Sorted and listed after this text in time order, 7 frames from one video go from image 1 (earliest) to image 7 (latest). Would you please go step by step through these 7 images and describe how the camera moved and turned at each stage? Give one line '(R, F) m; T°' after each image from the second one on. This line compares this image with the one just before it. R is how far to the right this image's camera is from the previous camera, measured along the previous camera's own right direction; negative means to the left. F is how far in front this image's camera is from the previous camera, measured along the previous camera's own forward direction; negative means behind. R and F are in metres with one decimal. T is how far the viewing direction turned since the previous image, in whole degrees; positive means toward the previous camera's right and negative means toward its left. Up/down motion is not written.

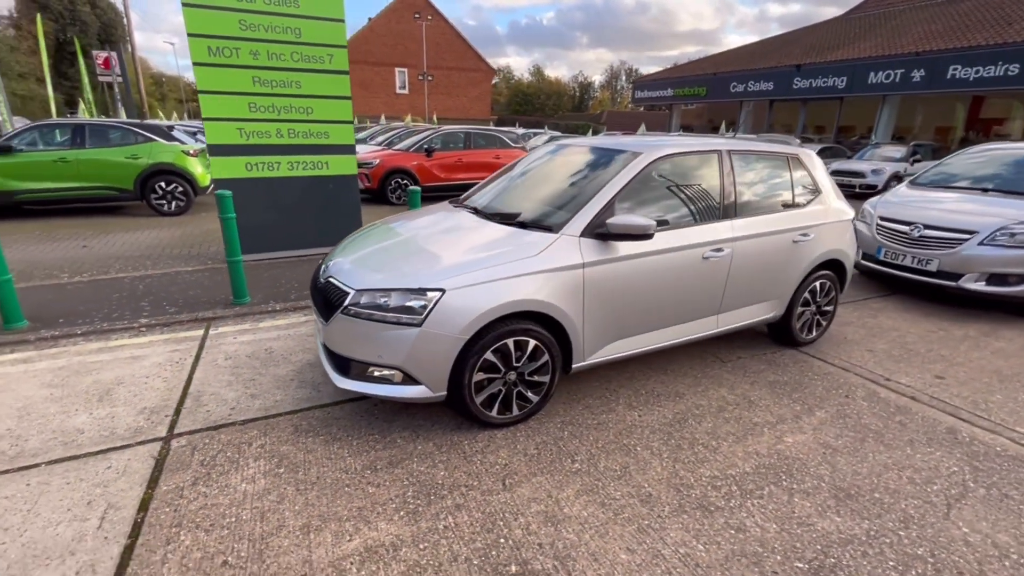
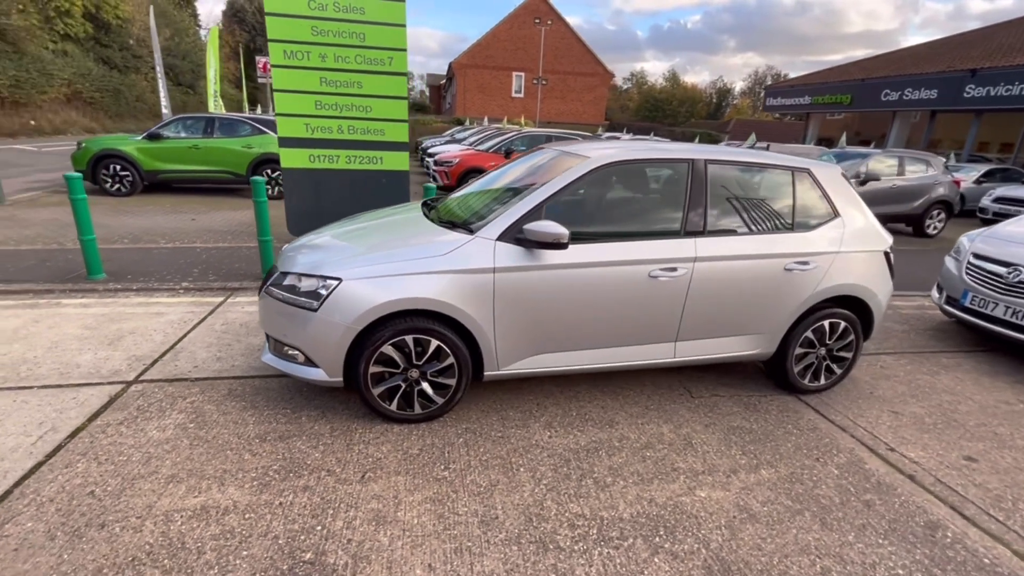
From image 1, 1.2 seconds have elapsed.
(+1.3, +0.2) m; -13°
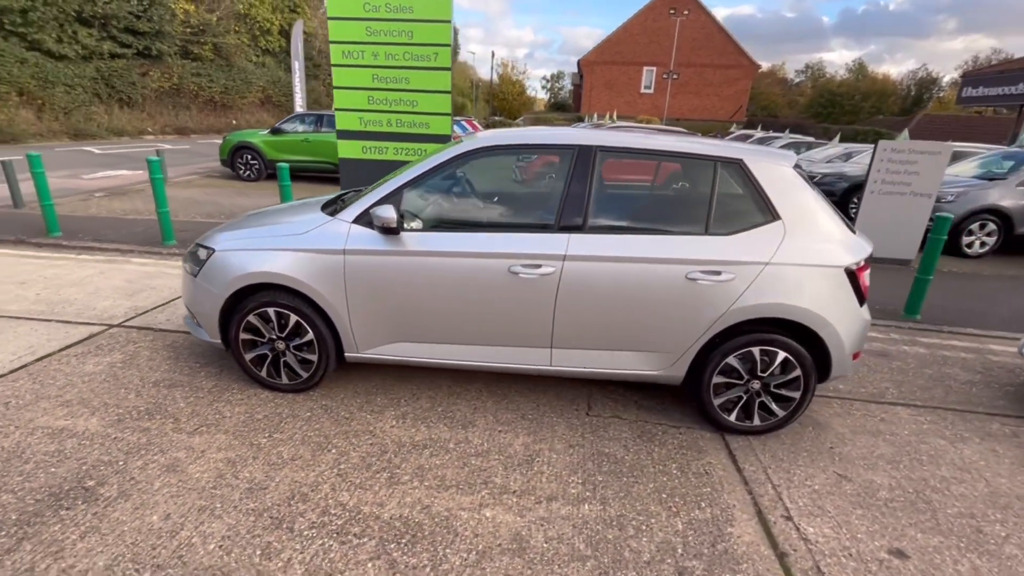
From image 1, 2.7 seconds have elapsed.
(+1.7, +0.4) m; -16°
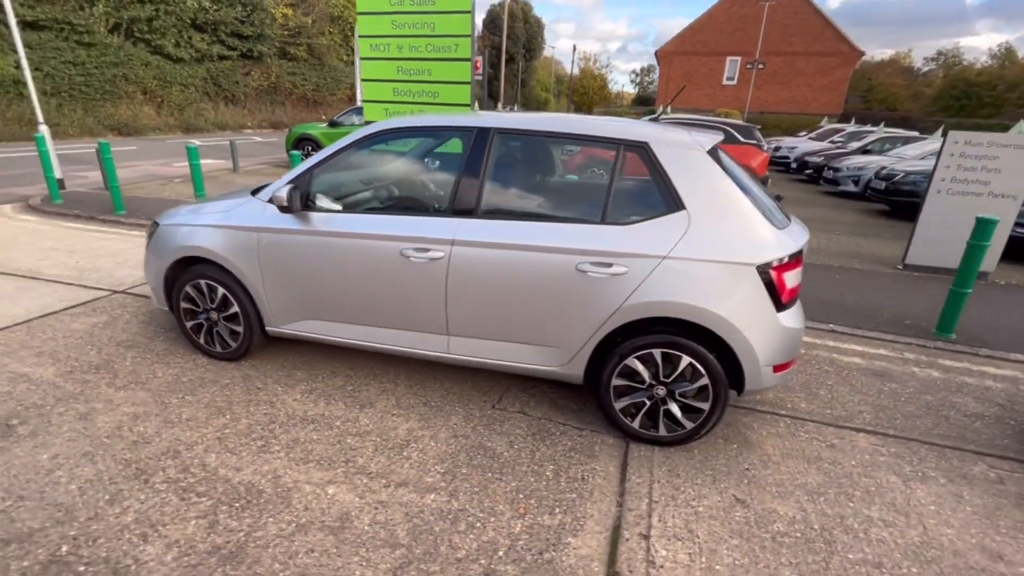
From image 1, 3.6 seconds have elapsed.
(+1.1, +0.2) m; -9°
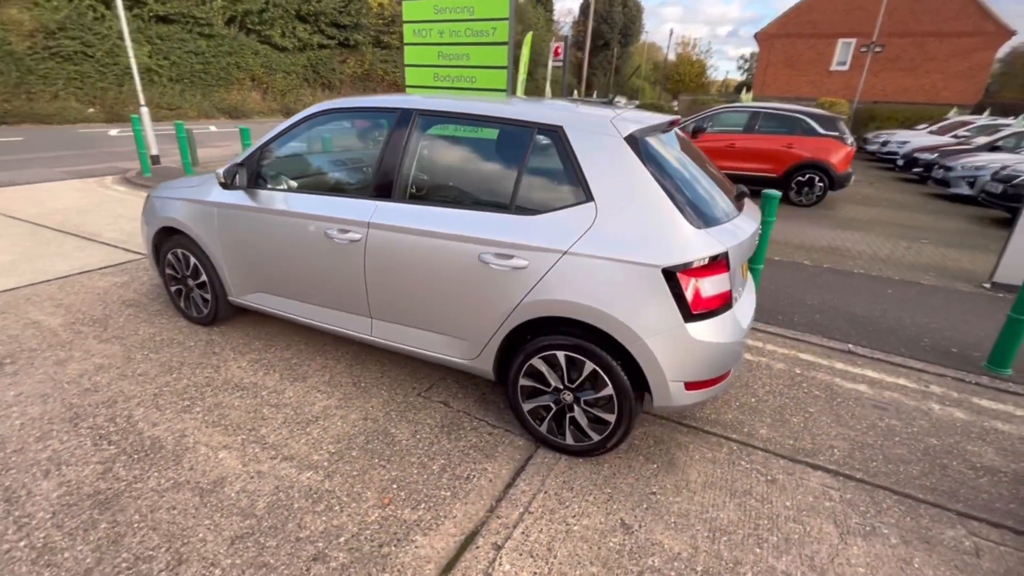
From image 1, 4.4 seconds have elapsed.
(+1.0, +0.2) m; -10°
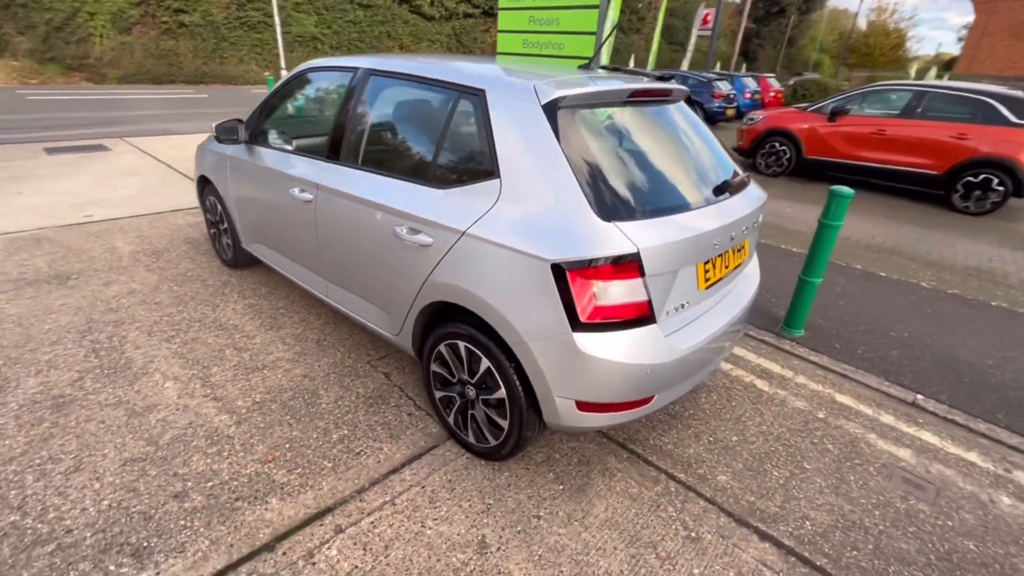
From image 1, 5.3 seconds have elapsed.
(+1.0, +0.4) m; -15°
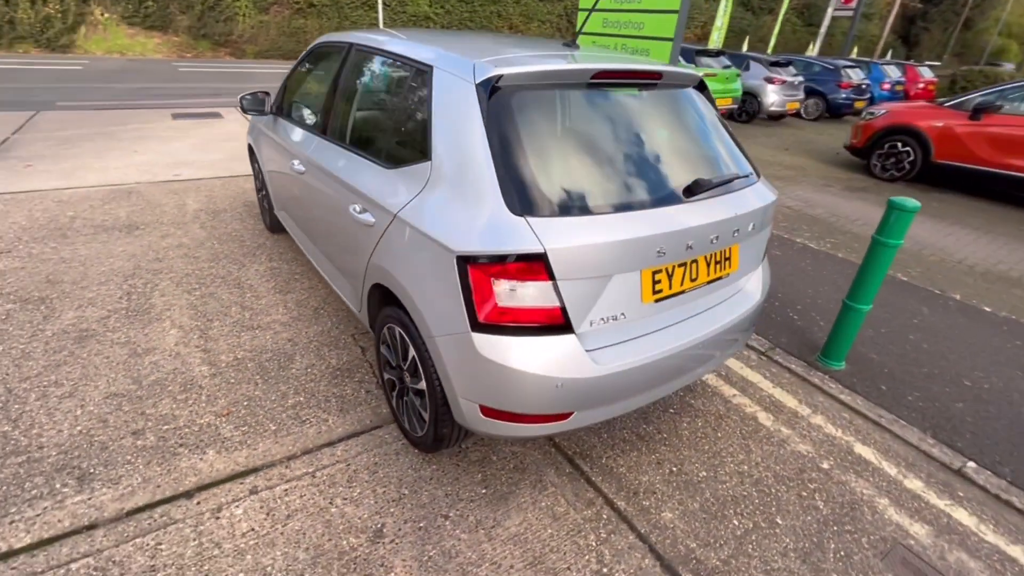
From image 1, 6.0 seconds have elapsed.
(+0.7, +0.2) m; -11°
